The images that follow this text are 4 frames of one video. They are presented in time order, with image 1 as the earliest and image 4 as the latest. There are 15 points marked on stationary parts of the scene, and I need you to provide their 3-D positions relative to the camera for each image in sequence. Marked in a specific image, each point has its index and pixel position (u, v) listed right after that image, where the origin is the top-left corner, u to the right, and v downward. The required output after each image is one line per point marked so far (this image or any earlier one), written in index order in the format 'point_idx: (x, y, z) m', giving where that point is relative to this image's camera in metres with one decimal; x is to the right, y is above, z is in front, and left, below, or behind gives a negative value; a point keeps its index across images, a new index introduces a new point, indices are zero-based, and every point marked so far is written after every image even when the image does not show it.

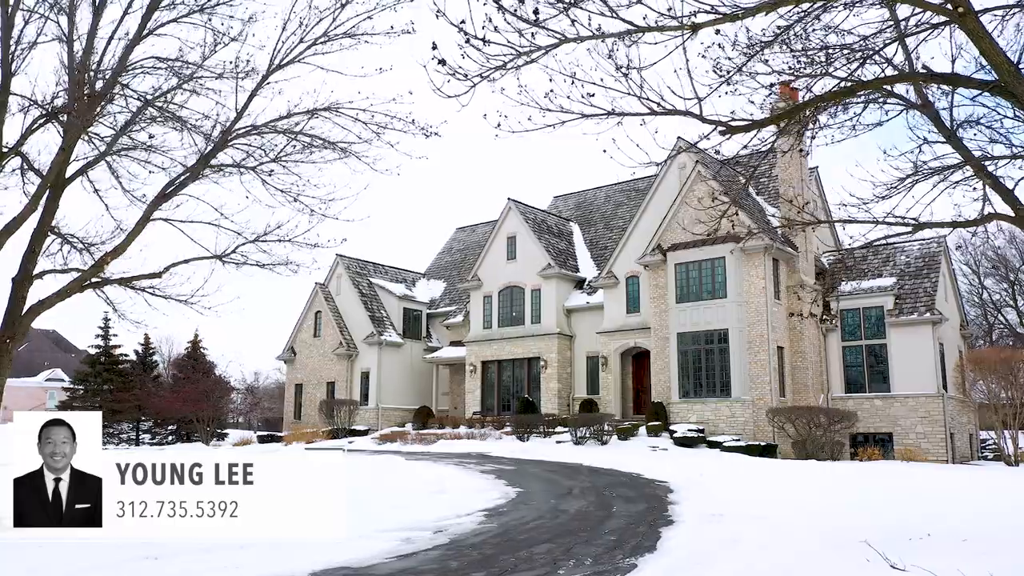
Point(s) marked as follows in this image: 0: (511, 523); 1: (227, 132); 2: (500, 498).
0: (+0.1, -2.3, +8.2) m
1: (-3.2, +1.8, +9.5) m
2: (-0.1, -2.6, +10.3) m
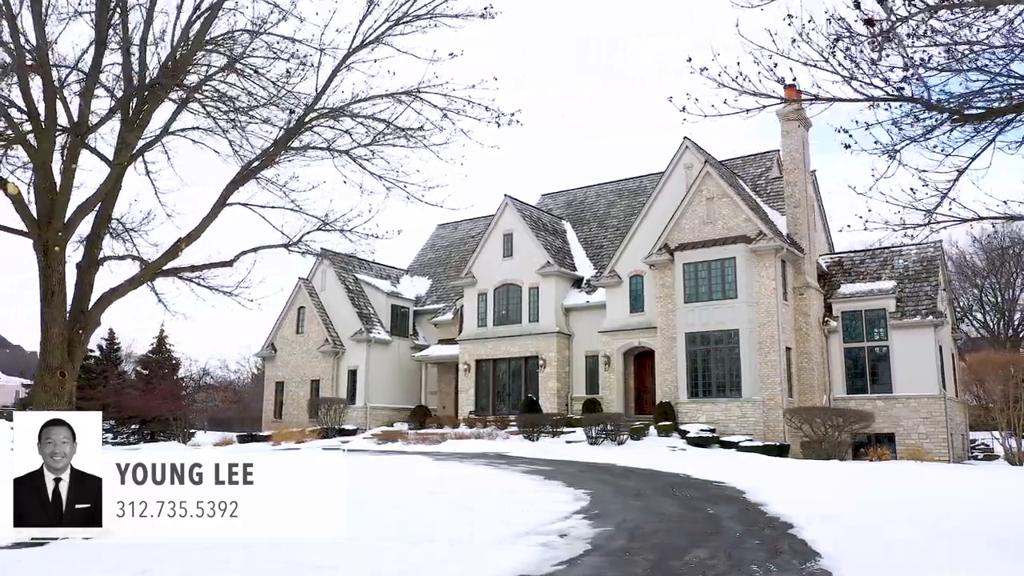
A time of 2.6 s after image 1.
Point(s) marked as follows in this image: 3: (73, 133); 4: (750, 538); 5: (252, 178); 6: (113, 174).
0: (+1.1, -2.3, +8.0) m
1: (-2.2, +1.9, +9.0) m
2: (+0.8, -2.5, +10.0) m
3: (-3.9, +1.4, +7.4) m
4: (+2.0, -2.1, +7.0) m
5: (-2.8, +1.2, +8.8) m
6: (-4.0, +1.2, +8.4) m
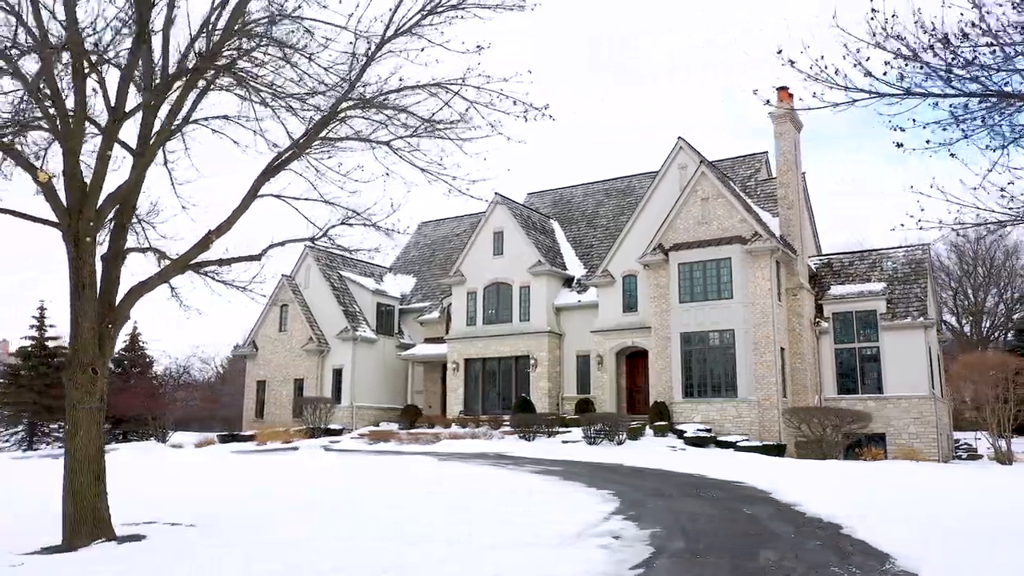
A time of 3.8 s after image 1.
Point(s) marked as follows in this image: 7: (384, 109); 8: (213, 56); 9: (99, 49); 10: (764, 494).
0: (+1.5, -2.2, +7.8) m
1: (-1.8, +2.0, +8.7) m
2: (+1.1, -2.5, +9.8) m
3: (-3.4, +1.4, +7.0) m
4: (+2.5, -2.1, +6.9) m
5: (-2.3, +1.2, +8.5) m
6: (-3.6, +1.2, +8.0) m
7: (-1.3, +1.9, +8.8) m
8: (-2.8, +2.2, +7.9) m
9: (-3.6, +2.1, +7.2) m
10: (+3.1, -2.5, +10.3) m
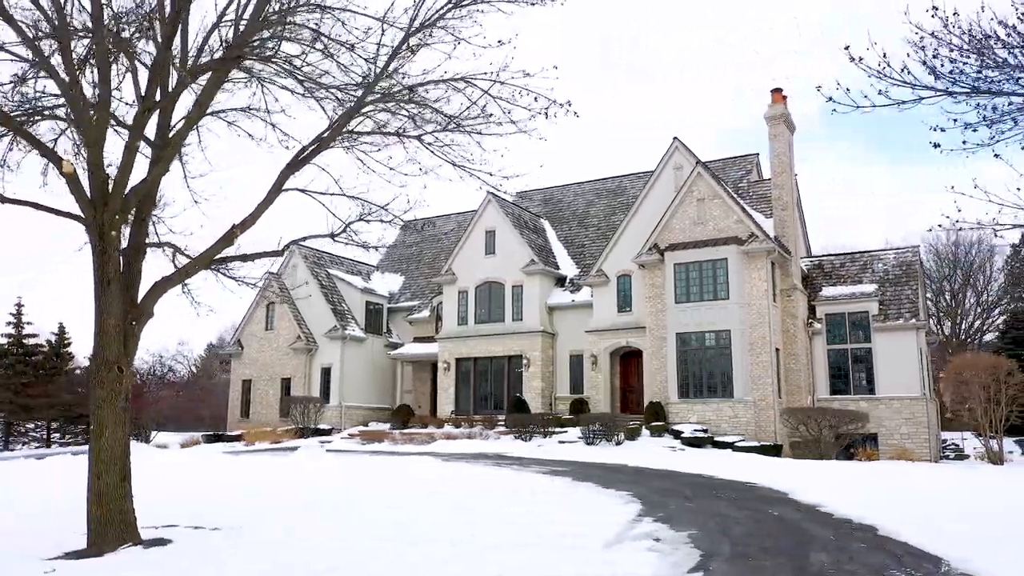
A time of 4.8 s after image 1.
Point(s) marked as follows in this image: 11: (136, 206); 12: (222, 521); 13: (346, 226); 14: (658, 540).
0: (+1.8, -2.2, +7.8) m
1: (-1.5, +2.0, +8.5) m
2: (+1.3, -2.5, +9.7) m
3: (-3.1, +1.5, +6.8) m
4: (+2.8, -2.1, +6.9) m
5: (-2.1, +1.3, +8.3) m
6: (-3.3, +1.3, +7.8) m
7: (-1.0, +1.9, +8.6) m
8: (-2.5, +2.2, +7.6) m
9: (-3.2, +2.1, +7.0) m
10: (+3.3, -2.6, +10.3) m
11: (-3.3, +0.7, +7.3) m
12: (-3.3, -2.7, +9.5) m
13: (-1.7, +0.6, +8.6) m
14: (+1.2, -2.1, +7.0) m
